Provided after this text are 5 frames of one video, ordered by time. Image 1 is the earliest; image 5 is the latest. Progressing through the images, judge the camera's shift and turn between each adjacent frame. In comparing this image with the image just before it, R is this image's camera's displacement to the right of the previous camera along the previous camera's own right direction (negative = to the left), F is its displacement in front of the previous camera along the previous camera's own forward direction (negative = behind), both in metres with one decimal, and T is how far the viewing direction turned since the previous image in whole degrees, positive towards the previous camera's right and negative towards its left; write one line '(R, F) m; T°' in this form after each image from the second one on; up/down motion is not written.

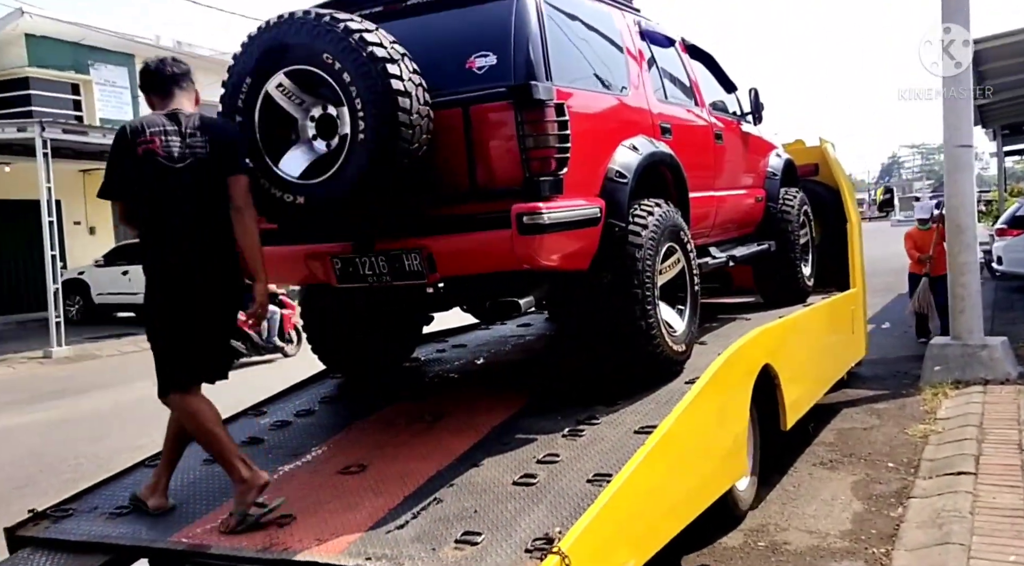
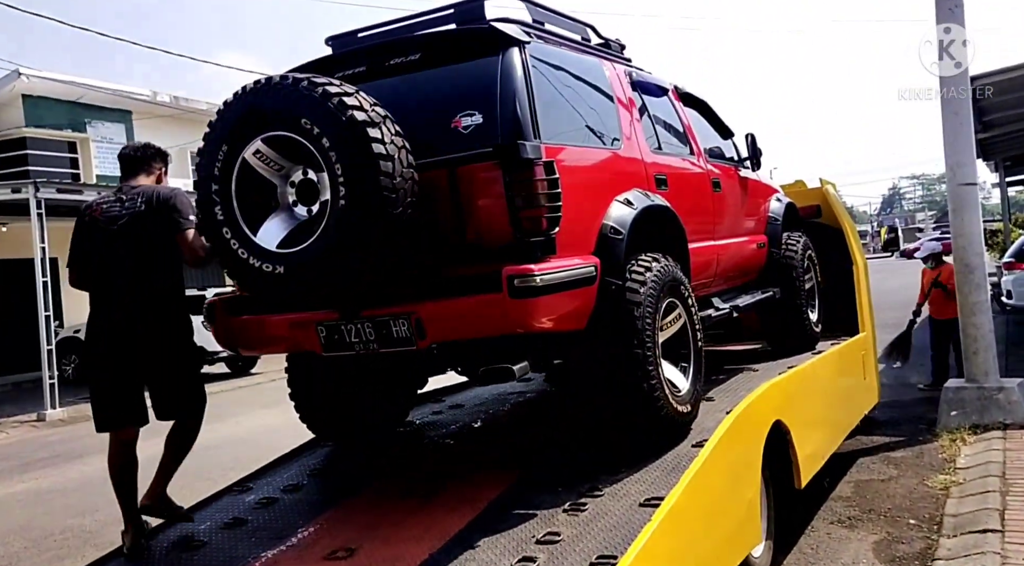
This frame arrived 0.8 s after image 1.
(0.0, +0.2) m; 0°
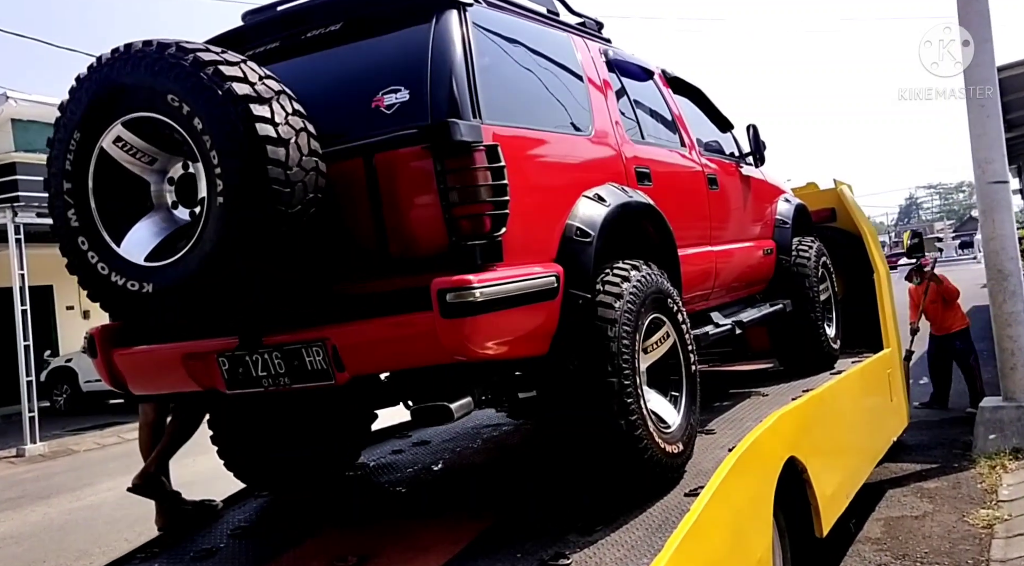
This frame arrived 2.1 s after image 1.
(+0.2, +0.6) m; -1°
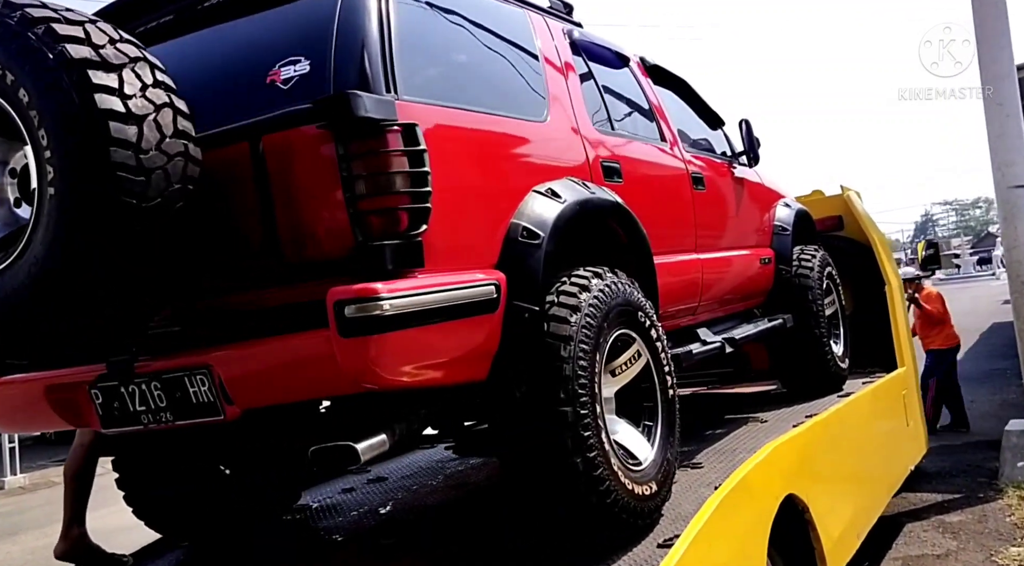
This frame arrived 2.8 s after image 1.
(+0.2, +0.5) m; -1°
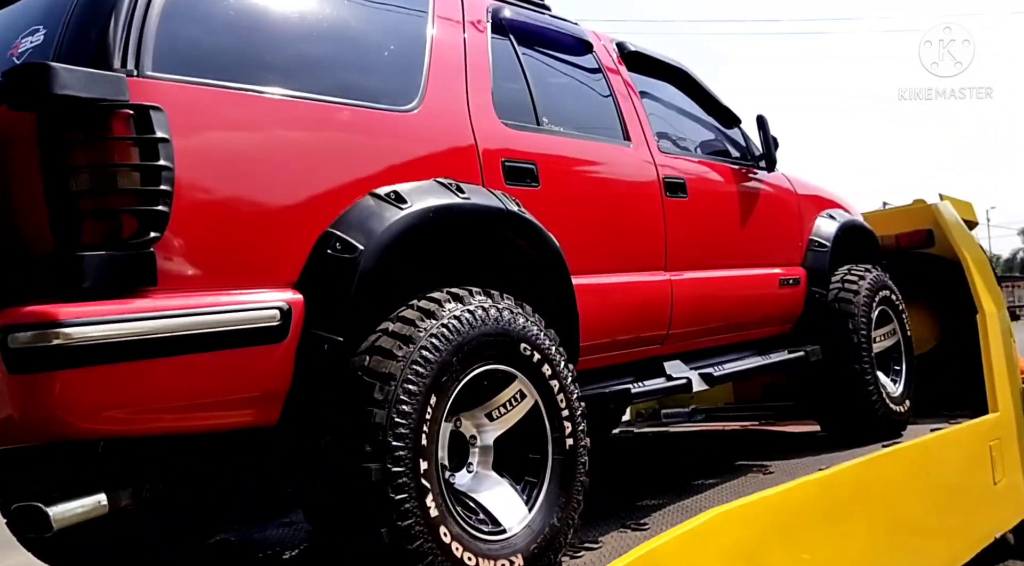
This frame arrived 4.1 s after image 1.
(+0.7, +0.5) m; -10°
